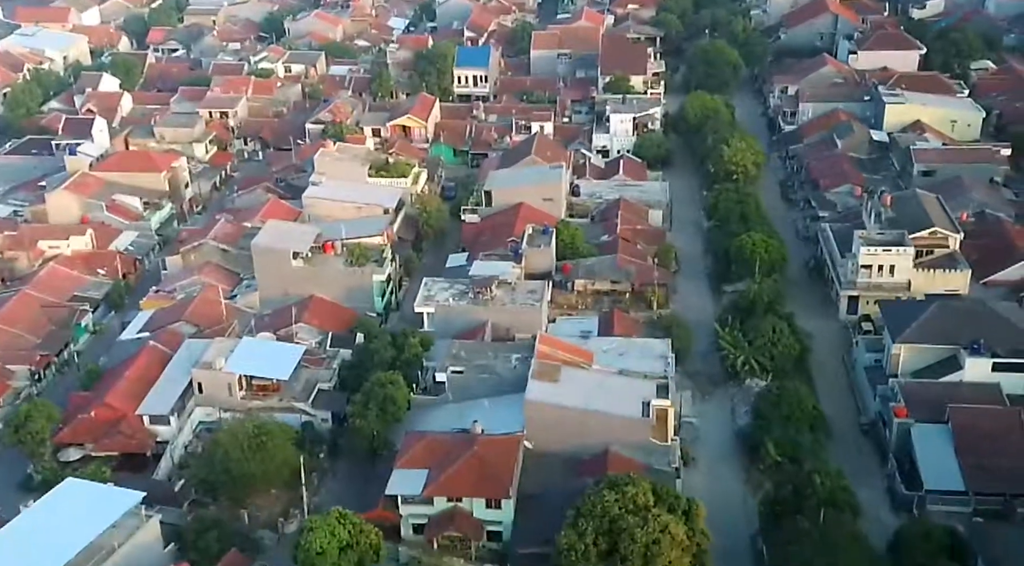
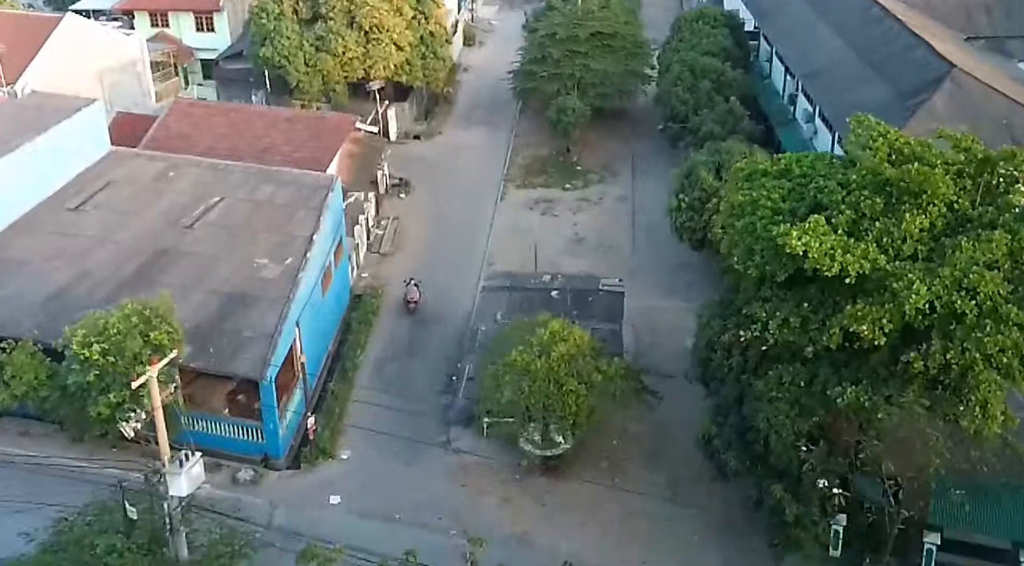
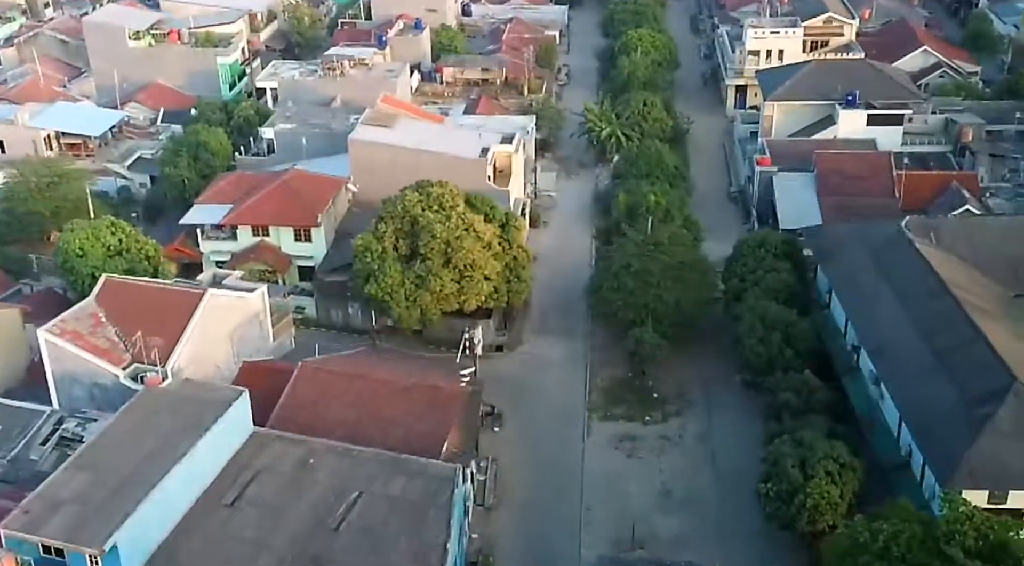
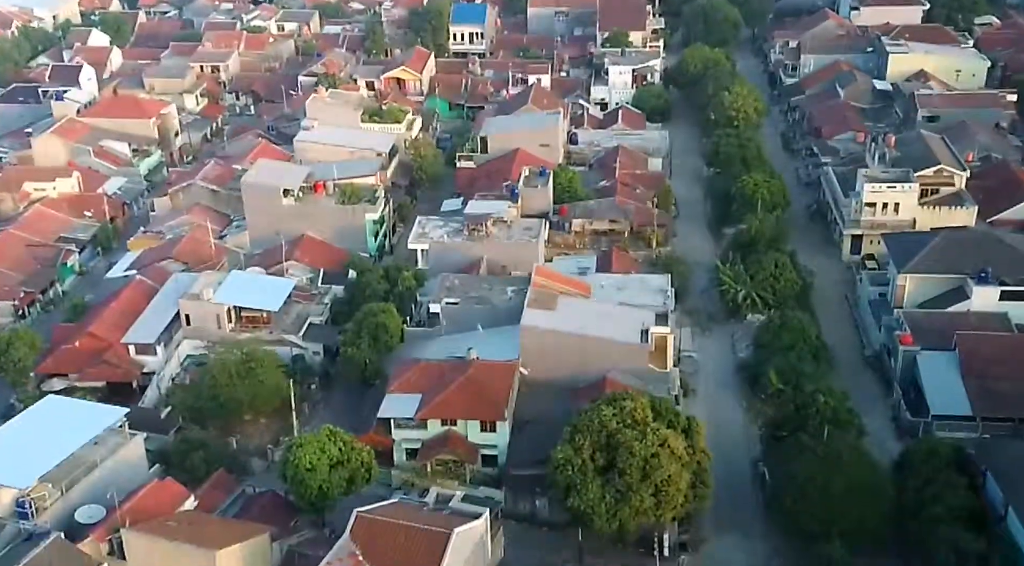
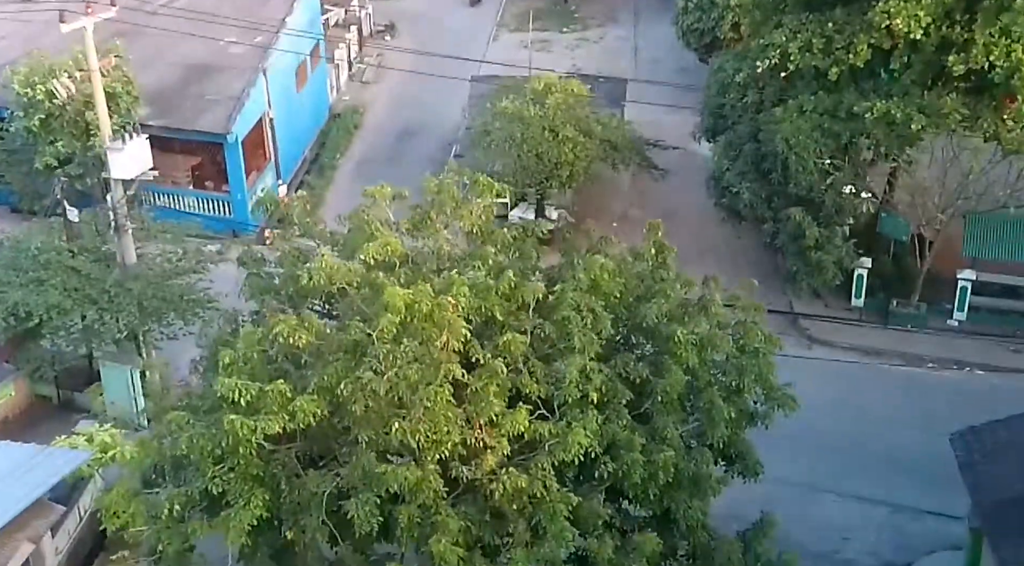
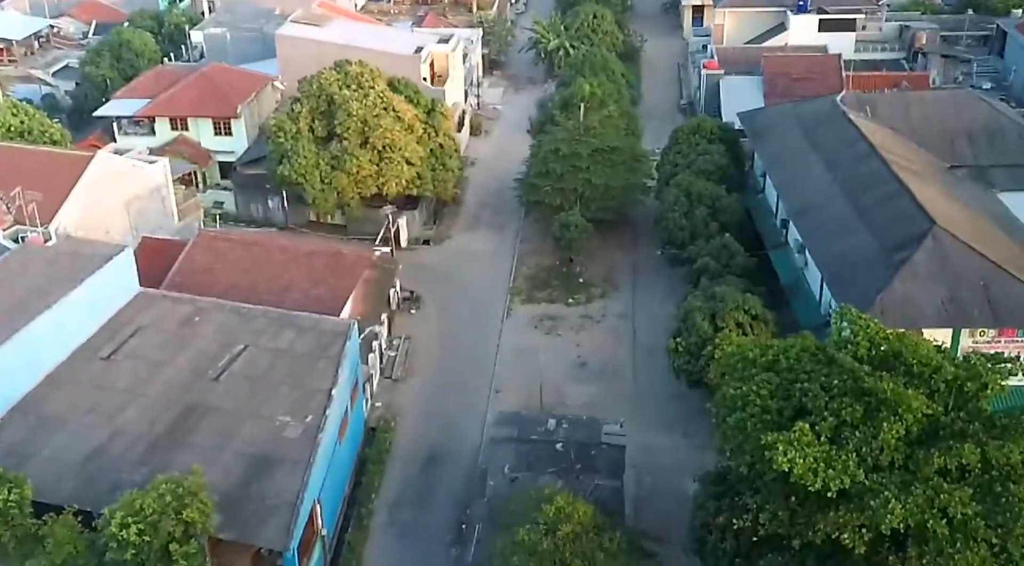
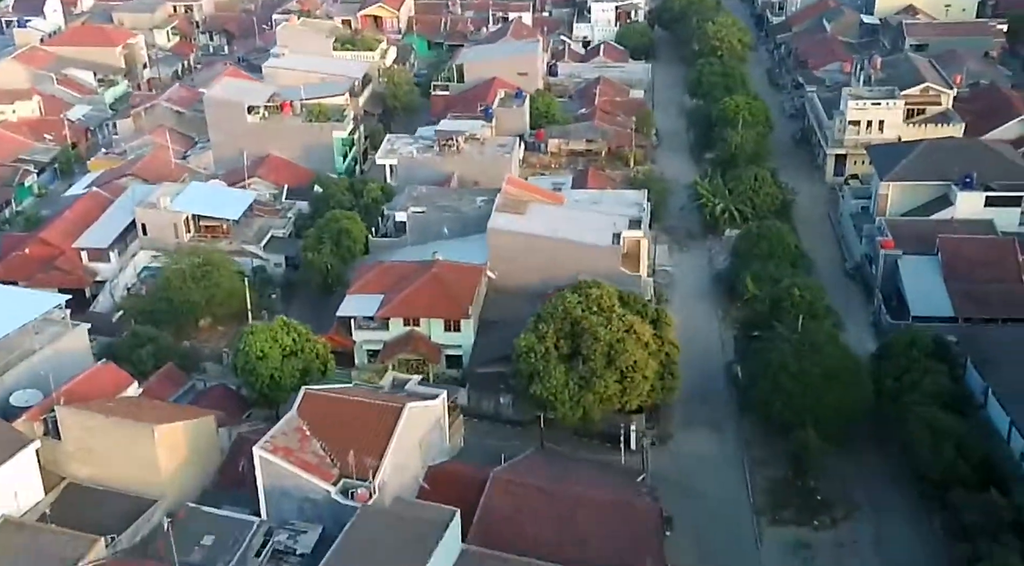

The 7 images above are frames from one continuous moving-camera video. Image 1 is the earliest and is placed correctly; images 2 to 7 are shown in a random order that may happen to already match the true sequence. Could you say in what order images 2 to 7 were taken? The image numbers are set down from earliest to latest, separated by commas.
4, 7, 3, 6, 2, 5
